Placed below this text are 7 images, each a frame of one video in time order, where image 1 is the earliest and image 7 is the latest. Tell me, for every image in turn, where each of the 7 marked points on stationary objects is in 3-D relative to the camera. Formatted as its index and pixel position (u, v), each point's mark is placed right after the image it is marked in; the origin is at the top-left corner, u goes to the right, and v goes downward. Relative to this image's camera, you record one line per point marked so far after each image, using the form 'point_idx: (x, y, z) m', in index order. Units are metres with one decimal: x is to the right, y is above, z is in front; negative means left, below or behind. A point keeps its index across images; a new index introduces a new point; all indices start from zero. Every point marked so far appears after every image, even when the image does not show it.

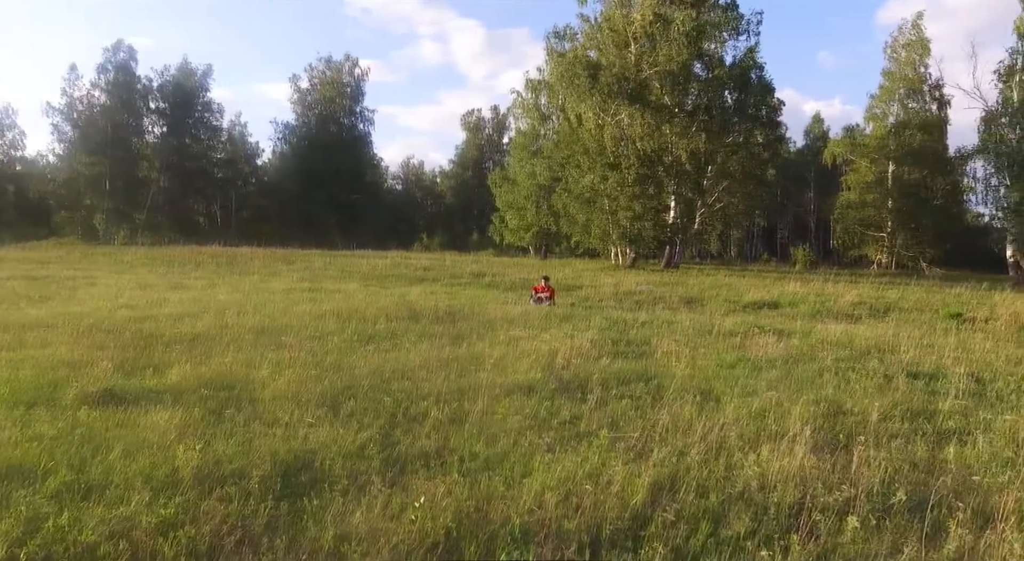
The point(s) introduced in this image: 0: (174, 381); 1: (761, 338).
0: (-3.1, -0.9, +7.1) m
1: (+3.7, -0.9, +11.3) m
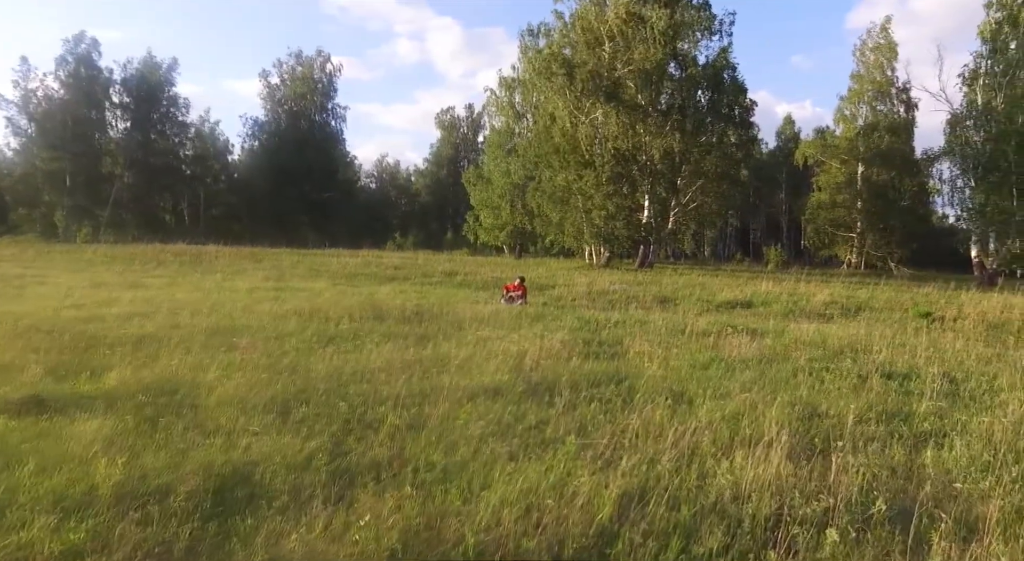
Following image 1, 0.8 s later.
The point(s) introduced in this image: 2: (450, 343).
0: (-3.5, -0.9, +6.7) m
1: (+3.2, -0.8, +11.1) m
2: (-0.7, -0.8, +10.1) m
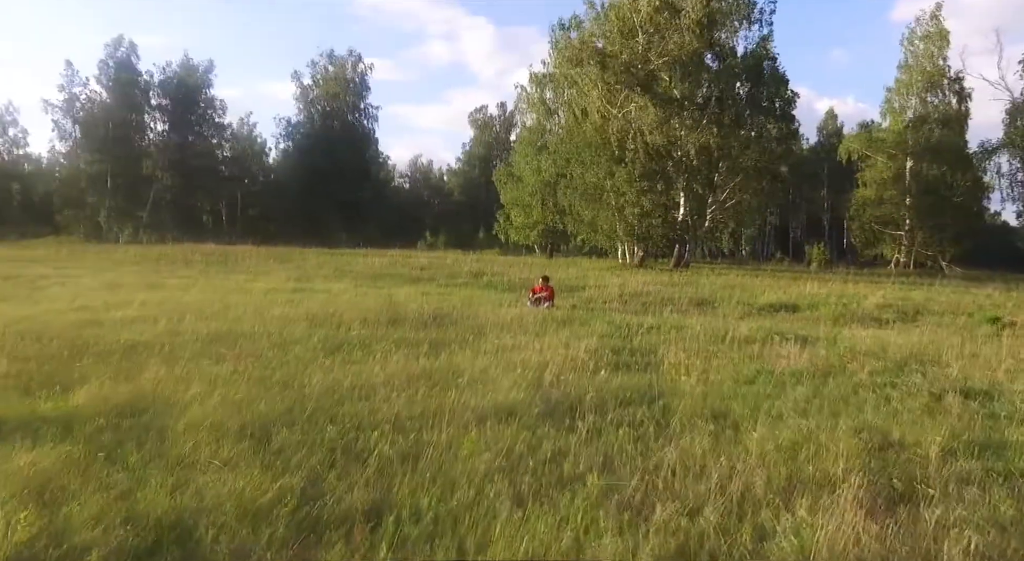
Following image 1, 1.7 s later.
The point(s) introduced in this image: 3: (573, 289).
0: (-3.3, -1.0, +5.9) m
1: (+3.5, -0.9, +10.0) m
2: (-0.5, -0.9, +9.2) m
3: (+1.6, -0.2, +19.9) m
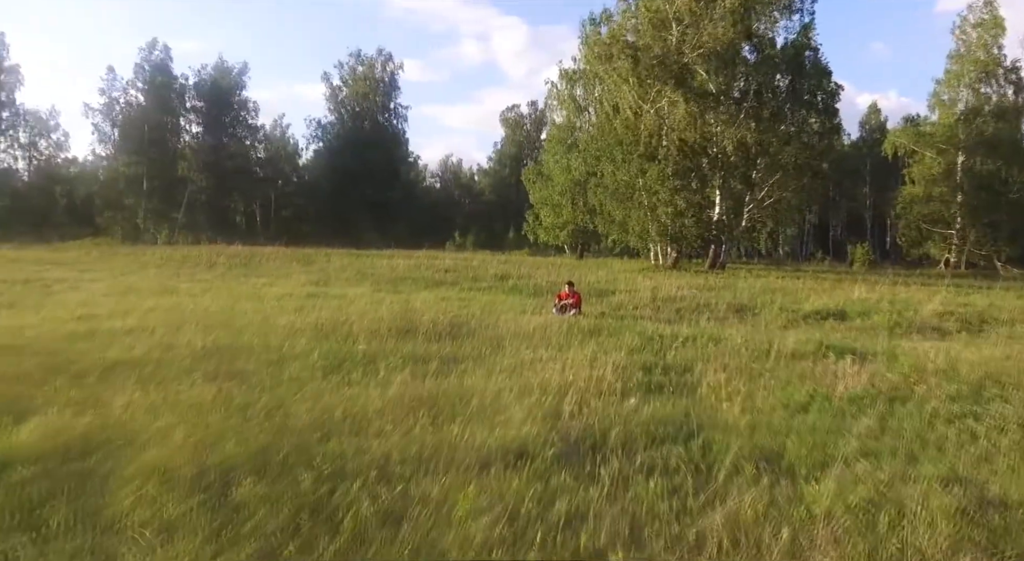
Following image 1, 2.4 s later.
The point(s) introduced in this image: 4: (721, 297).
0: (-3.3, -1.1, +5.1) m
1: (+3.8, -1.0, +8.9) m
2: (-0.3, -1.0, +8.2) m
3: (+2.2, -0.3, +18.9) m
4: (+4.9, -0.4, +18.1) m
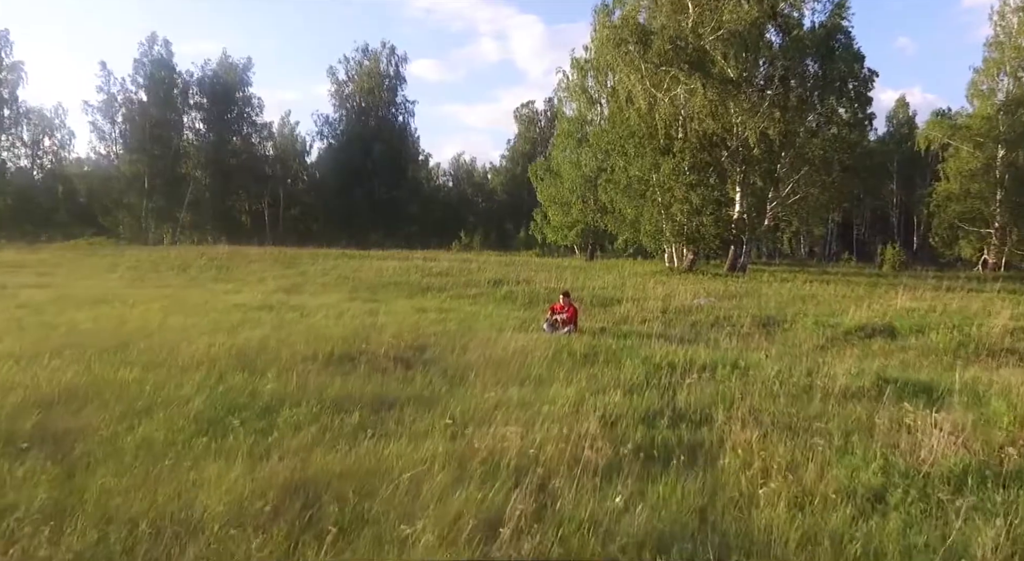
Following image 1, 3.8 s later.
0: (-3.7, -1.2, +2.8) m
1: (+3.4, -1.1, +6.5) m
2: (-0.7, -1.1, +5.9) m
3: (+2.0, -0.5, +16.5) m
4: (+4.7, -0.5, +15.6) m
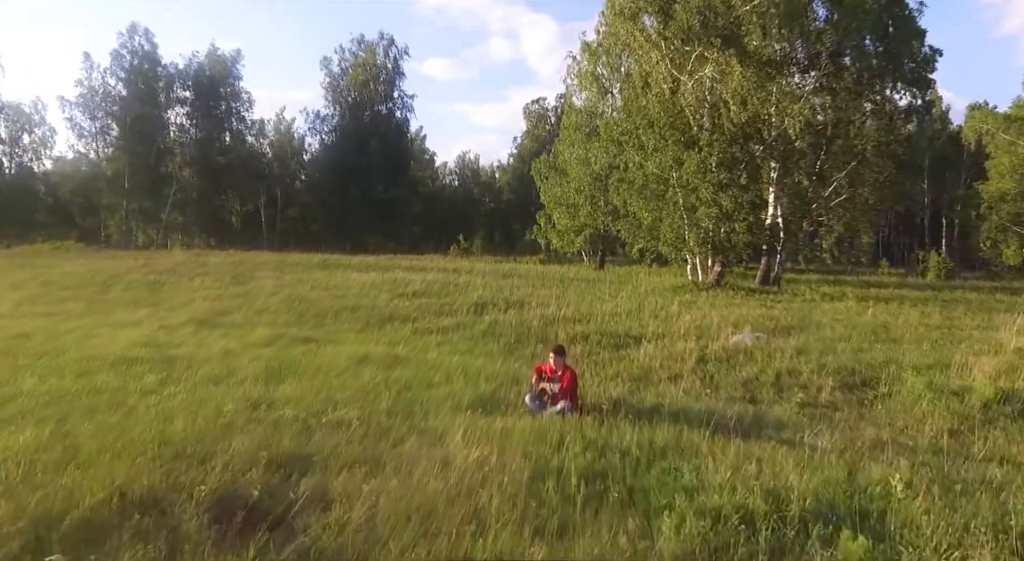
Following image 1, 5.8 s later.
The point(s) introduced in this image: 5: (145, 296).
0: (-4.2, -1.7, -1.3) m
1: (+2.9, -1.6, +2.2) m
2: (-1.1, -1.6, +1.7) m
3: (+1.7, -1.0, +12.2) m
4: (+4.4, -1.1, +11.4) m
5: (-8.4, -0.4, +17.8) m
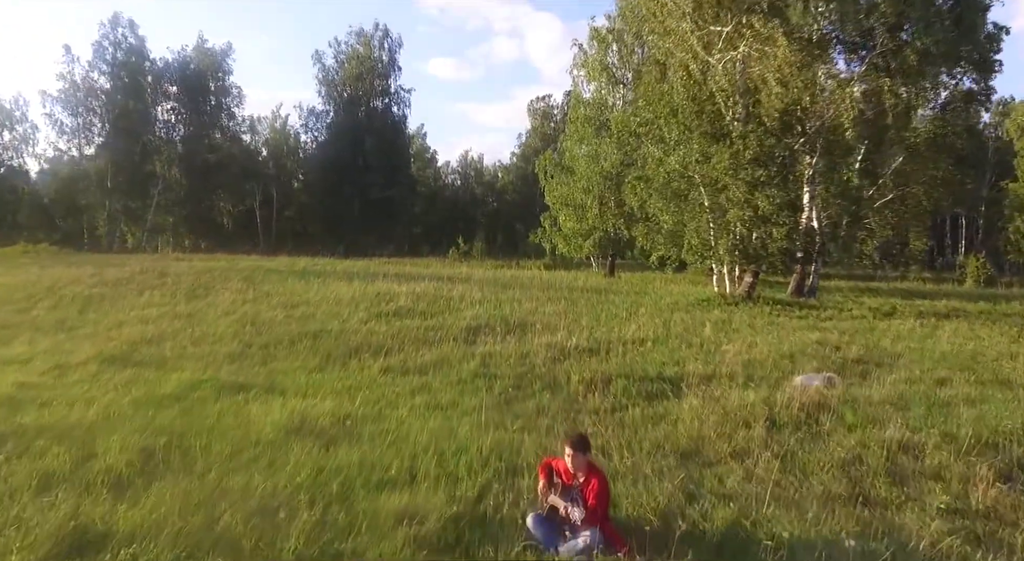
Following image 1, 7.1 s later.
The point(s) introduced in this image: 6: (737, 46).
0: (-4.3, -2.1, -4.4) m
1: (+2.9, -2.0, -0.8) m
2: (-1.2, -2.0, -1.3) m
3: (+1.7, -1.3, +9.2) m
4: (+4.4, -1.4, +8.3) m
5: (-8.4, -0.7, +14.8) m
6: (+5.6, +5.9, +19.4) m
